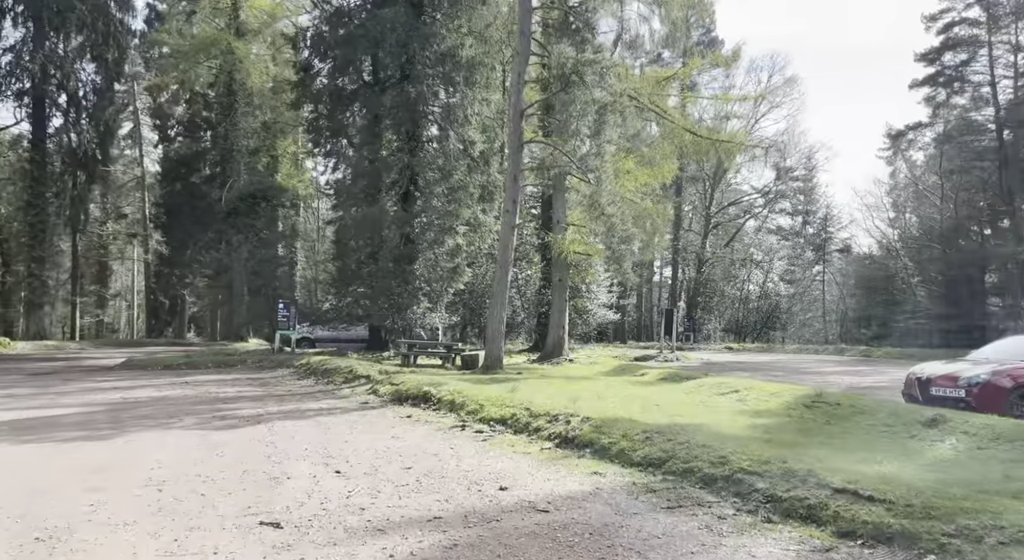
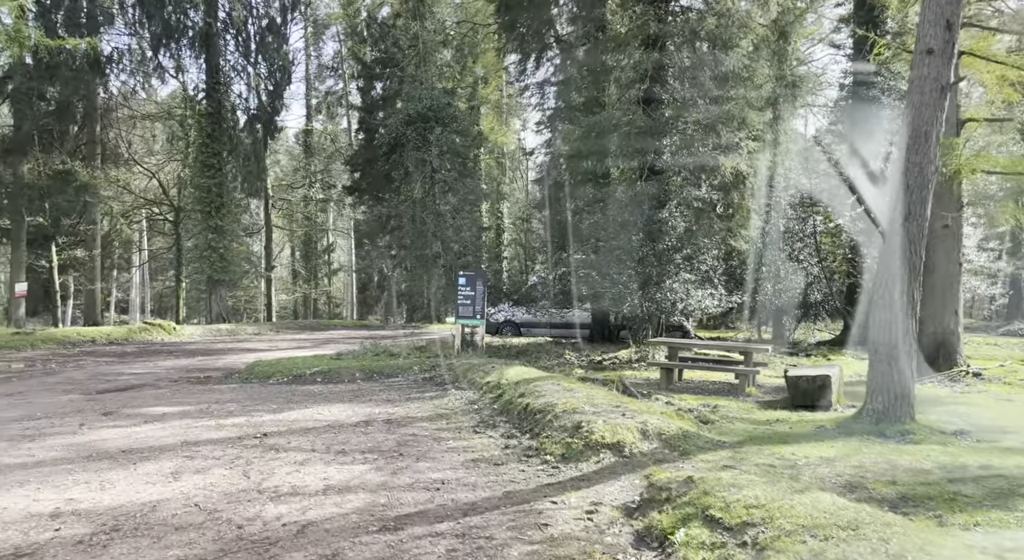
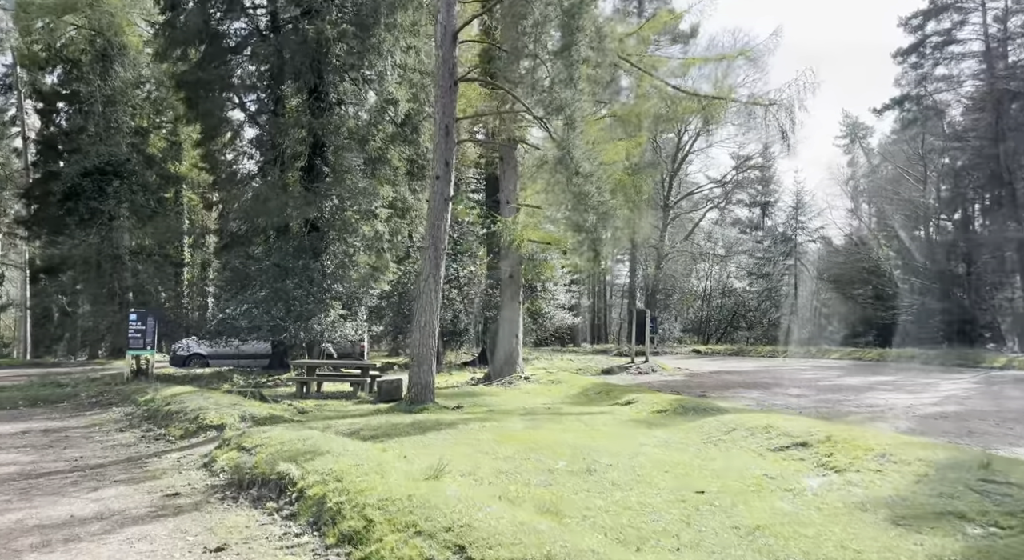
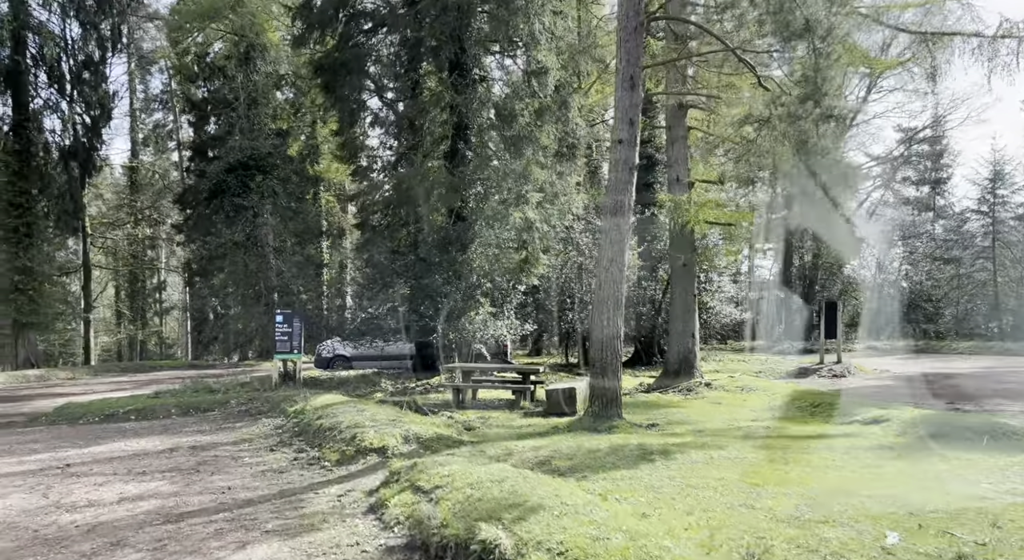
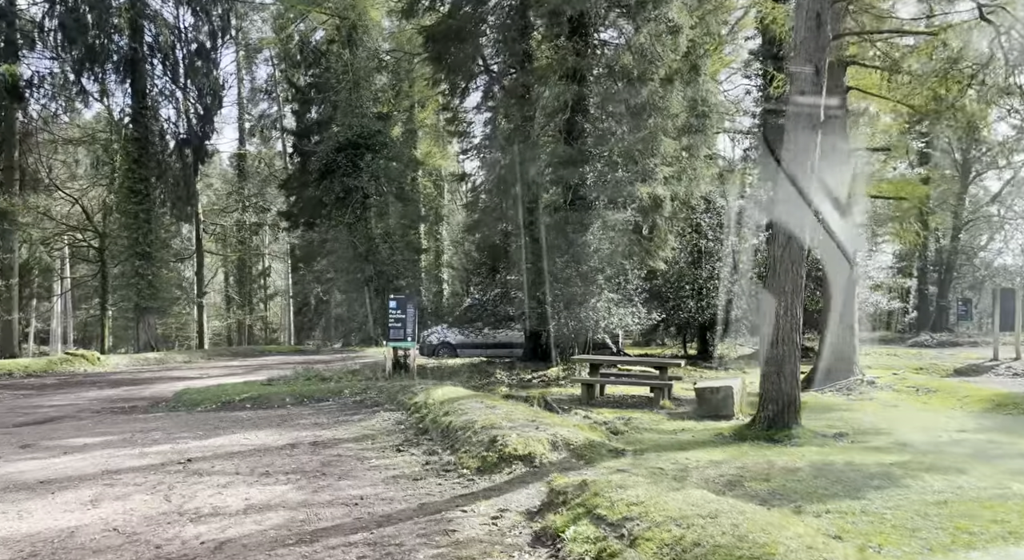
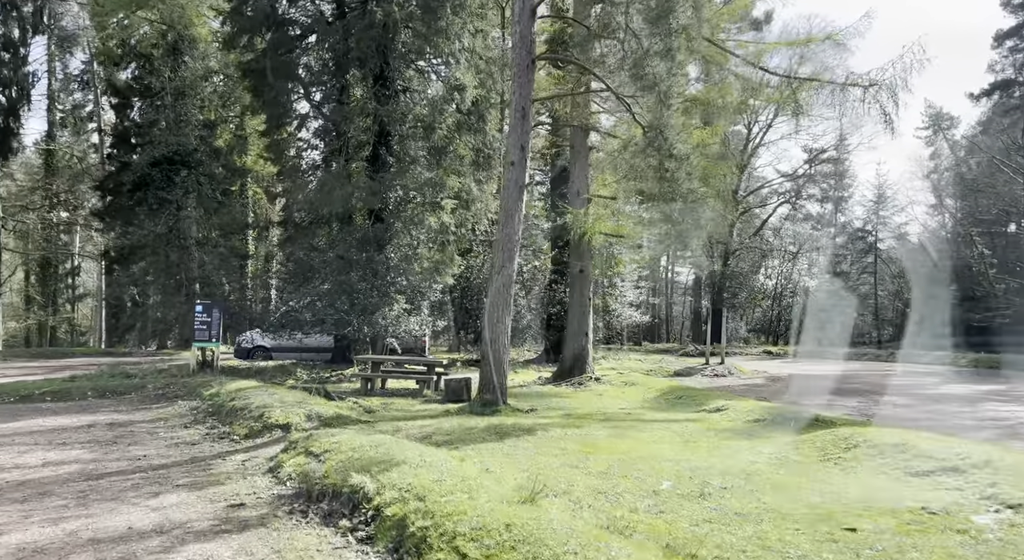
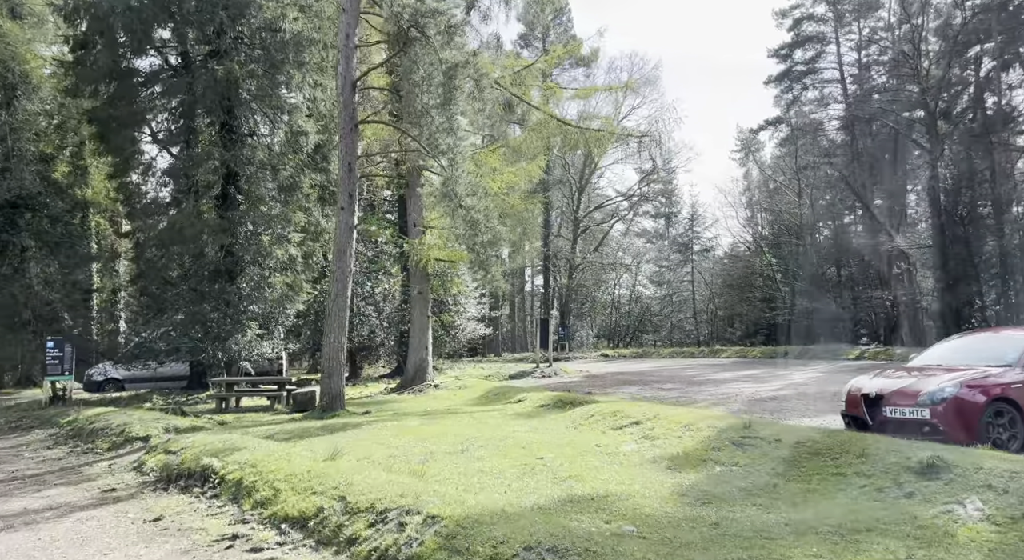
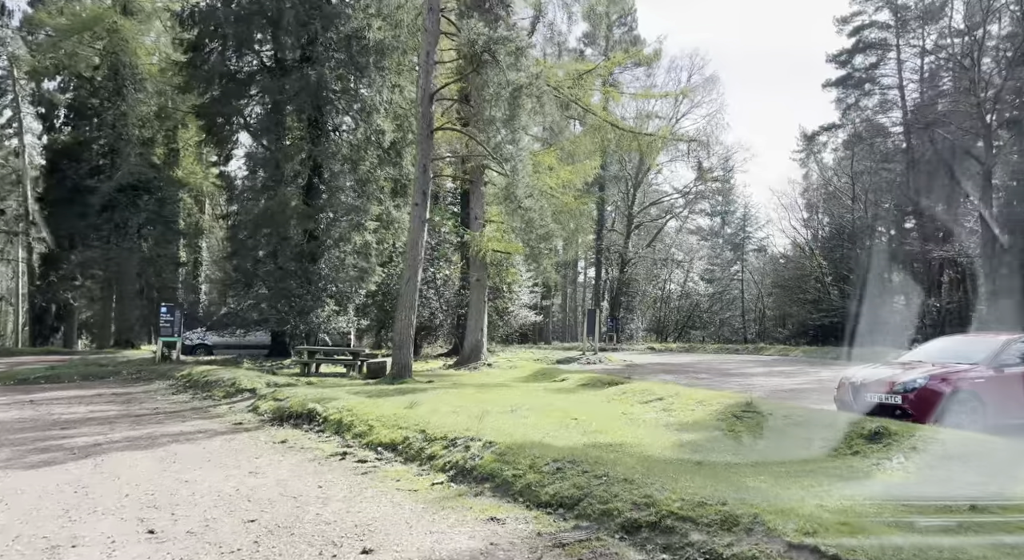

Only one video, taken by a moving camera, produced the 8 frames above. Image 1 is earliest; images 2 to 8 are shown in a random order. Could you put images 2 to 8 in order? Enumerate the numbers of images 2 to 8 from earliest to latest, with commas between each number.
8, 7, 3, 6, 4, 5, 2
